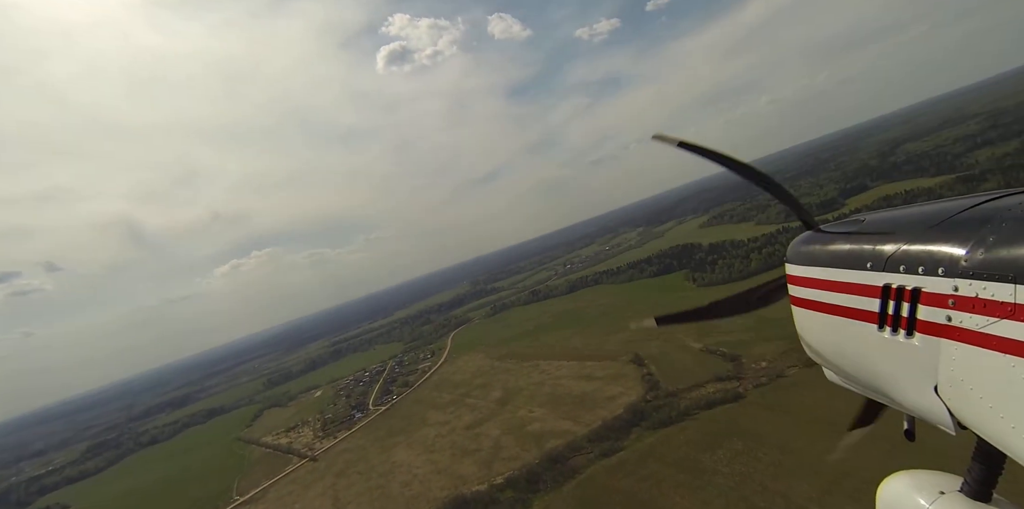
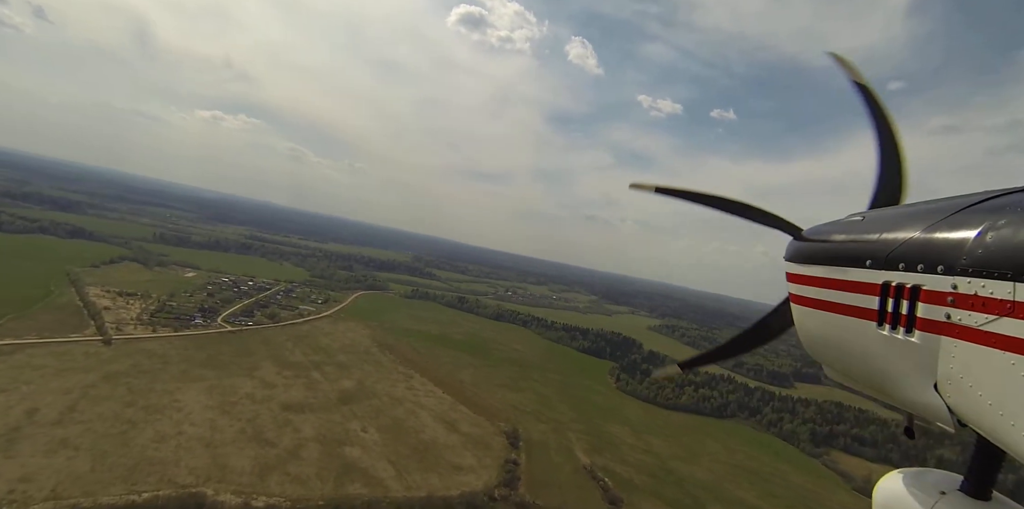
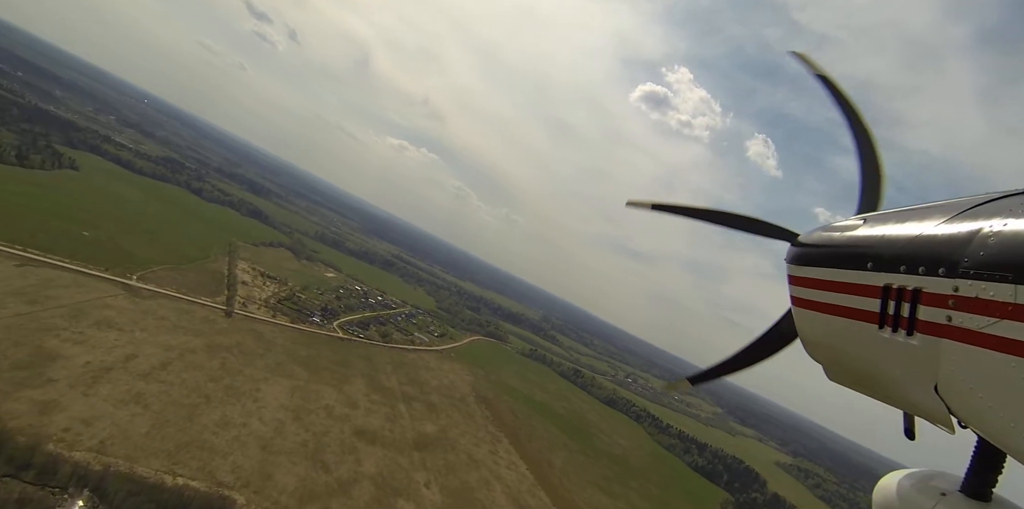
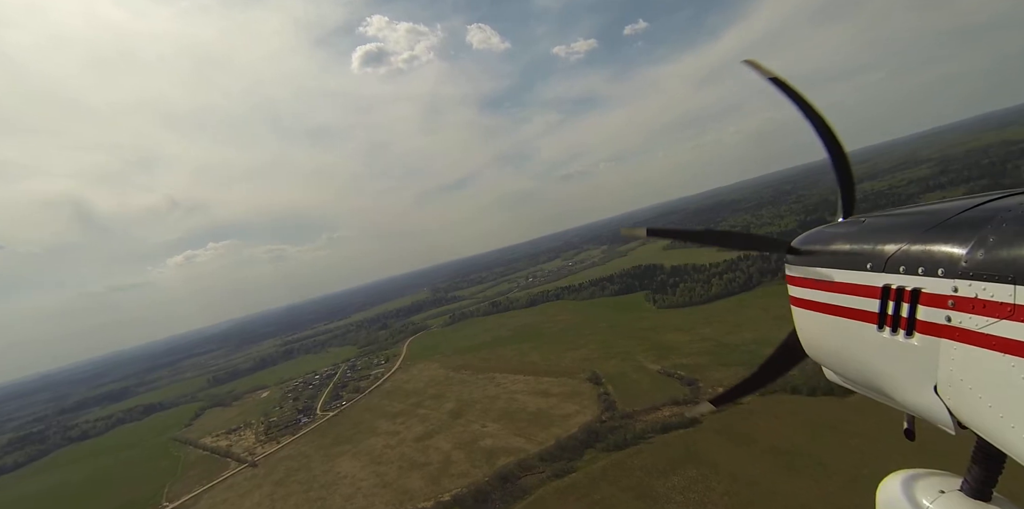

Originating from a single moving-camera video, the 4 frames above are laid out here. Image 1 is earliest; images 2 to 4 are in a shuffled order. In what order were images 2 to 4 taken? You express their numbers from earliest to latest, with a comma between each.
4, 2, 3
